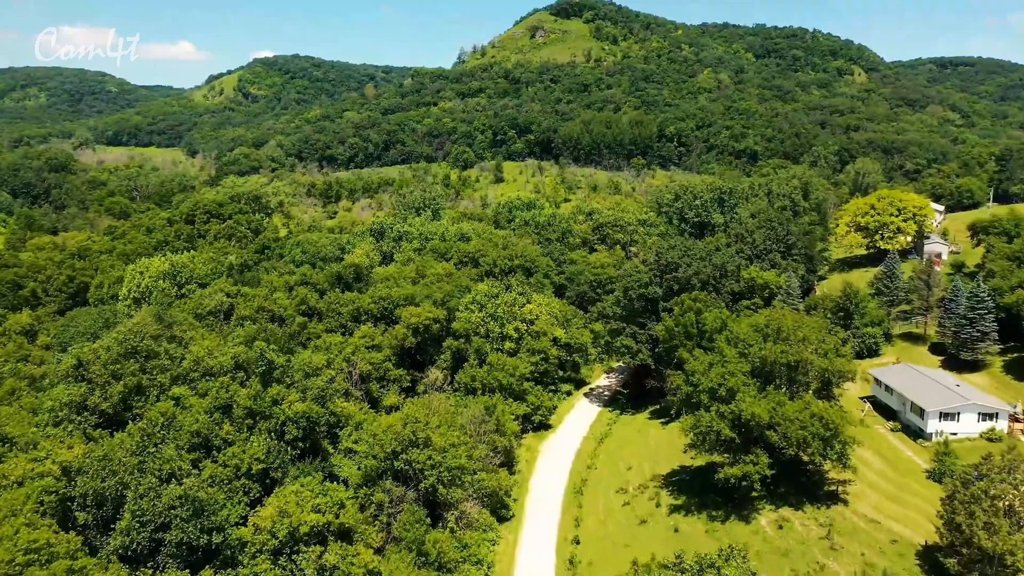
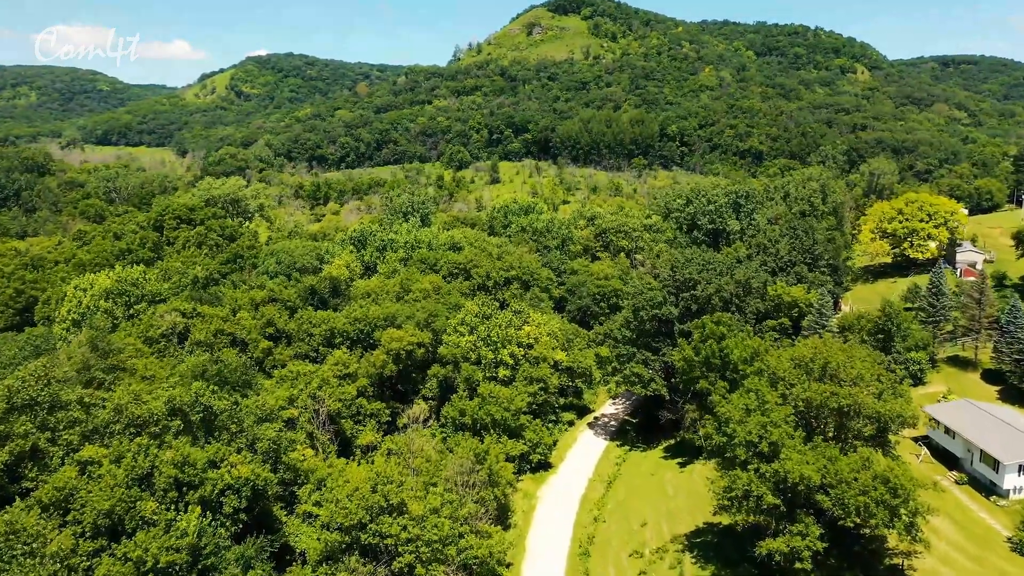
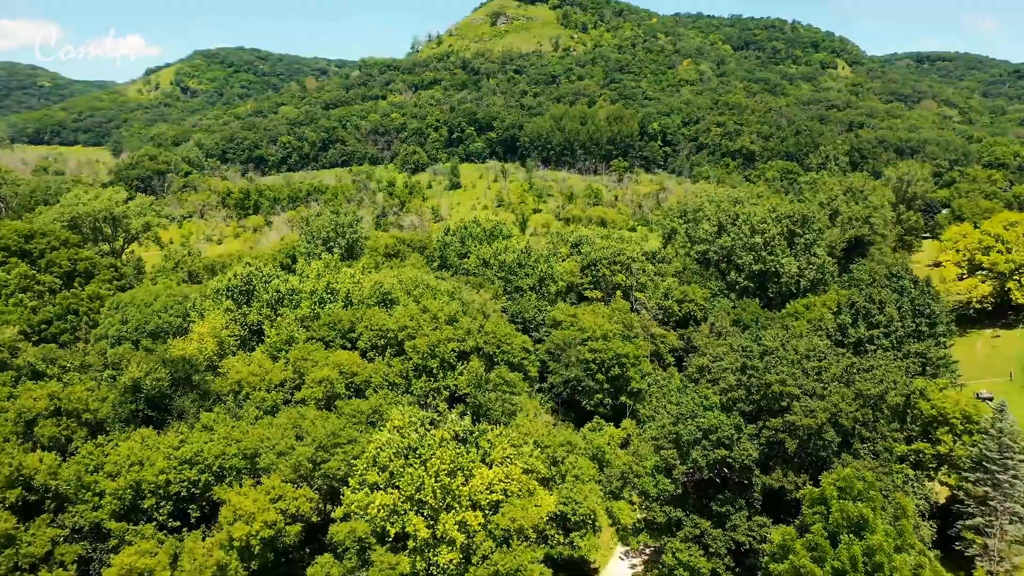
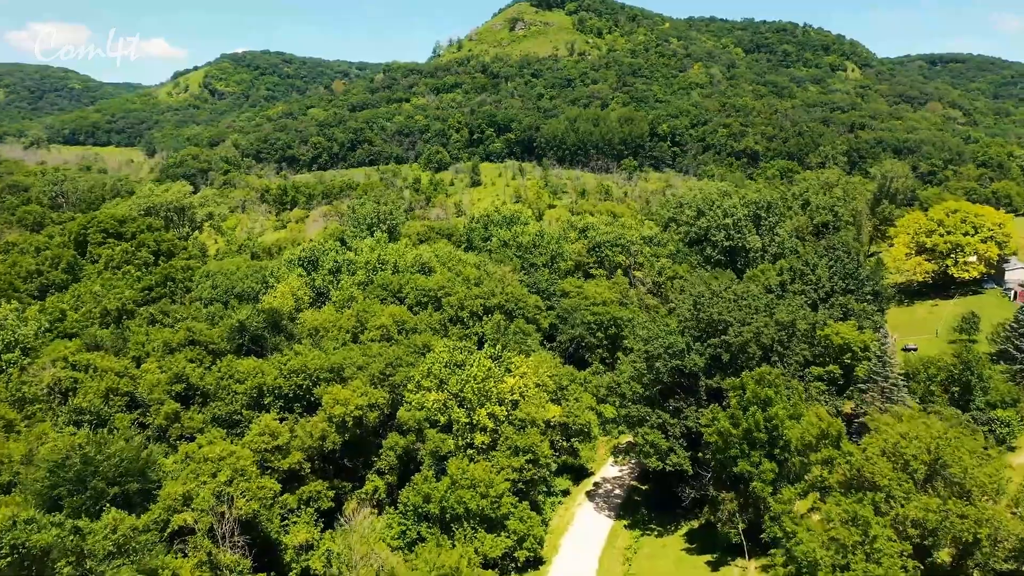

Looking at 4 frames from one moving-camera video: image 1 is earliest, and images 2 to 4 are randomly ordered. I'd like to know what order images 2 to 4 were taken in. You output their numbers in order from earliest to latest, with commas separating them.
2, 4, 3
